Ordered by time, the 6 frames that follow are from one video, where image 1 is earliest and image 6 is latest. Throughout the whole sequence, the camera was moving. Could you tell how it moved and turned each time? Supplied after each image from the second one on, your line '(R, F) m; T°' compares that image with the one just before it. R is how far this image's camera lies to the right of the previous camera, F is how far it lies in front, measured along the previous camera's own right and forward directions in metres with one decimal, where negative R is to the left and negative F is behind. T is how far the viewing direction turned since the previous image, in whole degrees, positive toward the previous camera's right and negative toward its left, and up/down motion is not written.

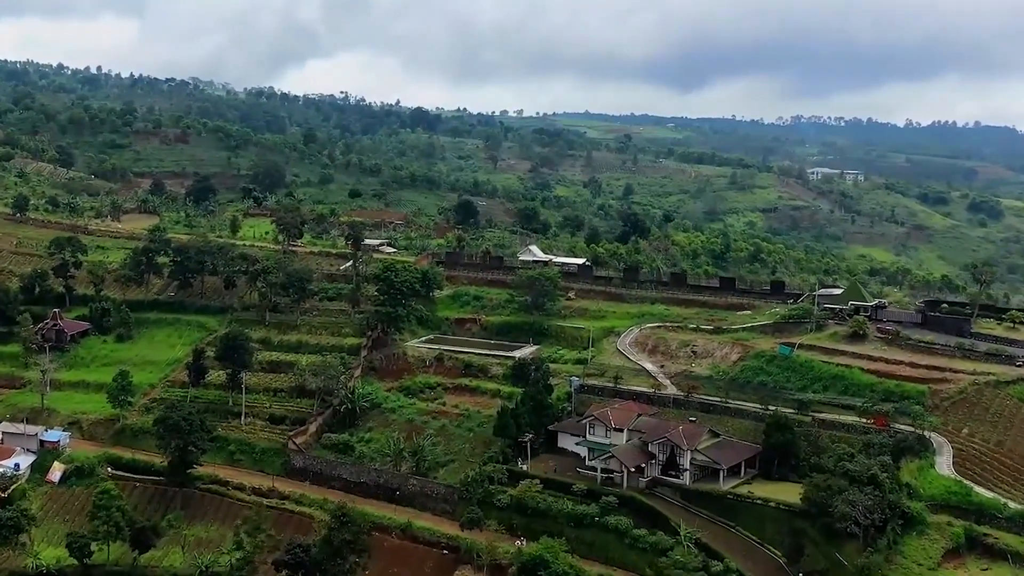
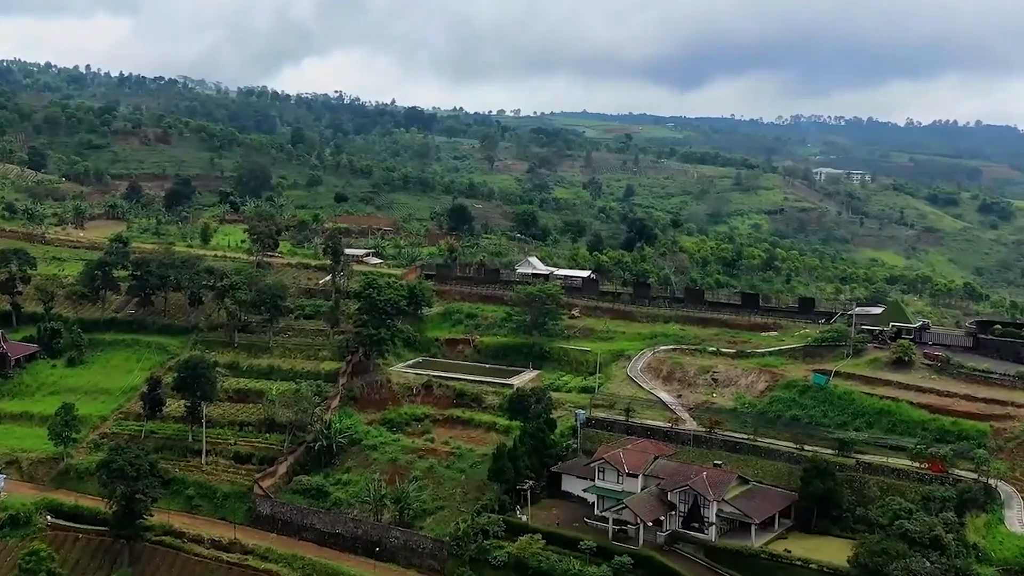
(0.0, +4.7) m; 0°
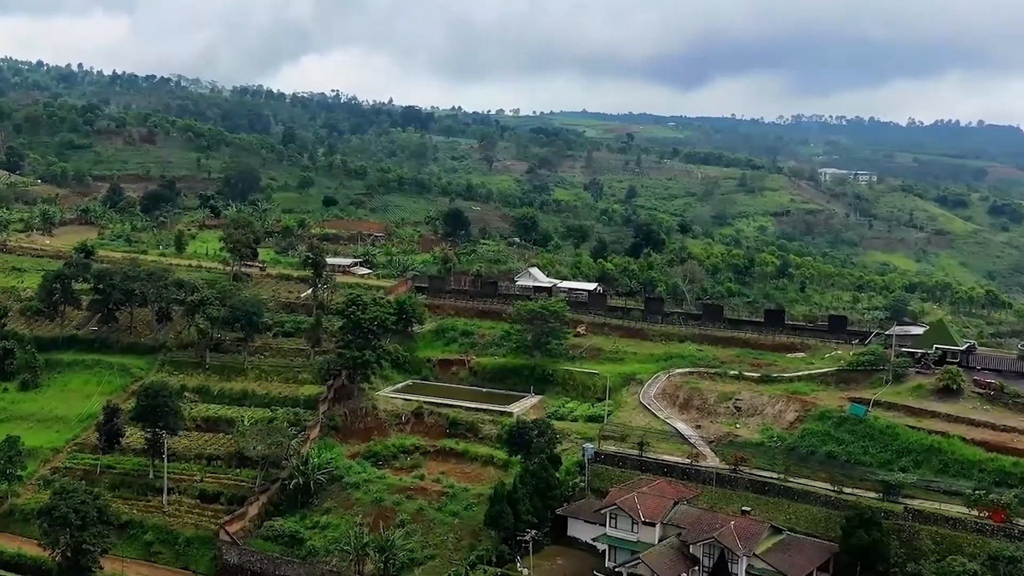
(0.0, +3.8) m; 0°
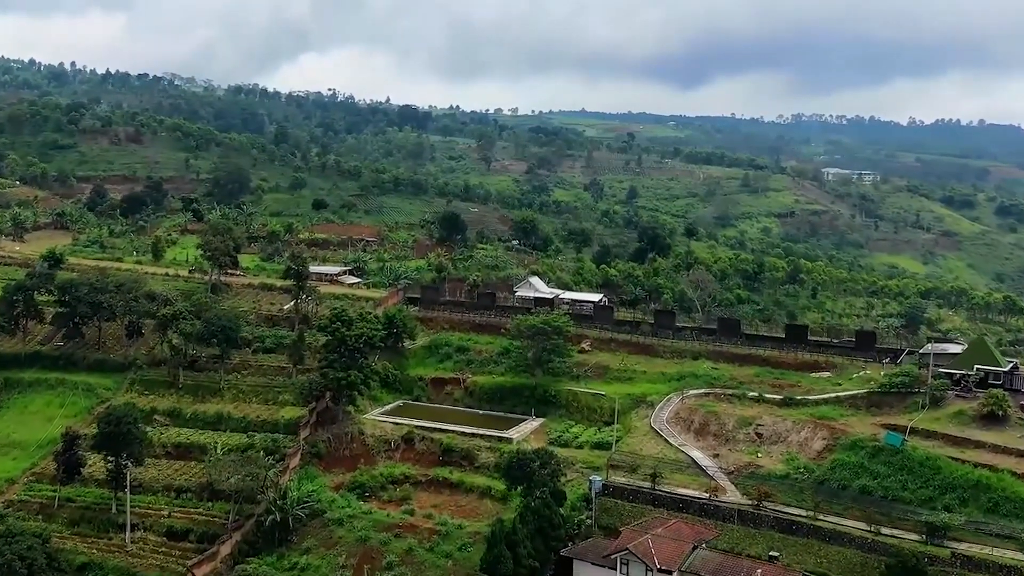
(0.0, +2.9) m; 0°
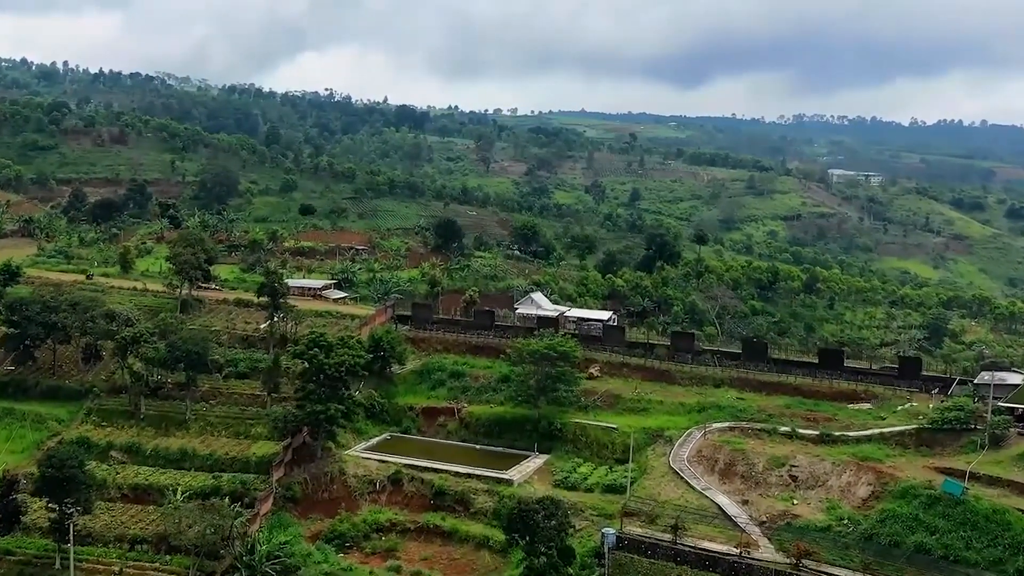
(0.0, +3.6) m; 0°
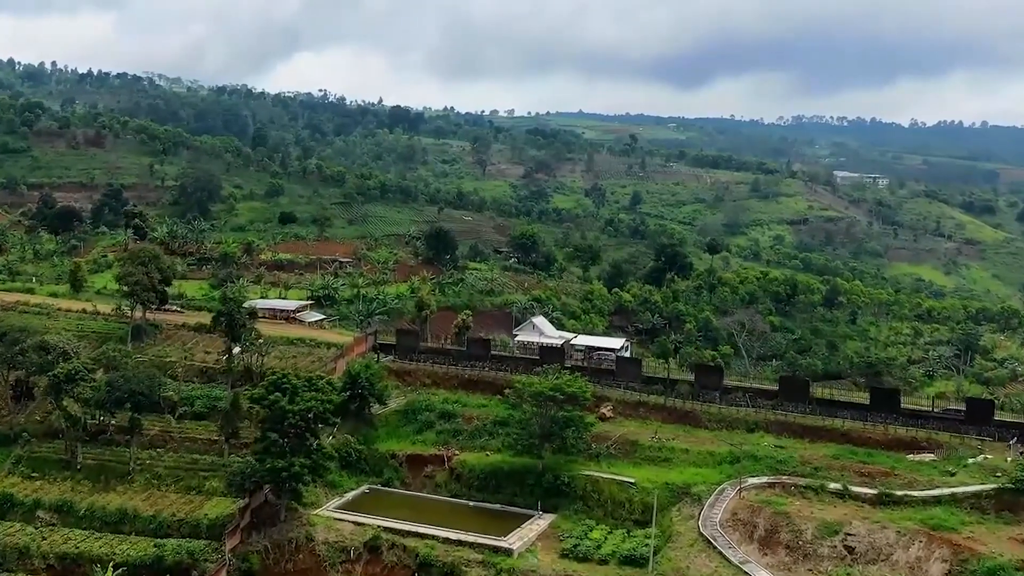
(-0.1, +4.4) m; 0°
